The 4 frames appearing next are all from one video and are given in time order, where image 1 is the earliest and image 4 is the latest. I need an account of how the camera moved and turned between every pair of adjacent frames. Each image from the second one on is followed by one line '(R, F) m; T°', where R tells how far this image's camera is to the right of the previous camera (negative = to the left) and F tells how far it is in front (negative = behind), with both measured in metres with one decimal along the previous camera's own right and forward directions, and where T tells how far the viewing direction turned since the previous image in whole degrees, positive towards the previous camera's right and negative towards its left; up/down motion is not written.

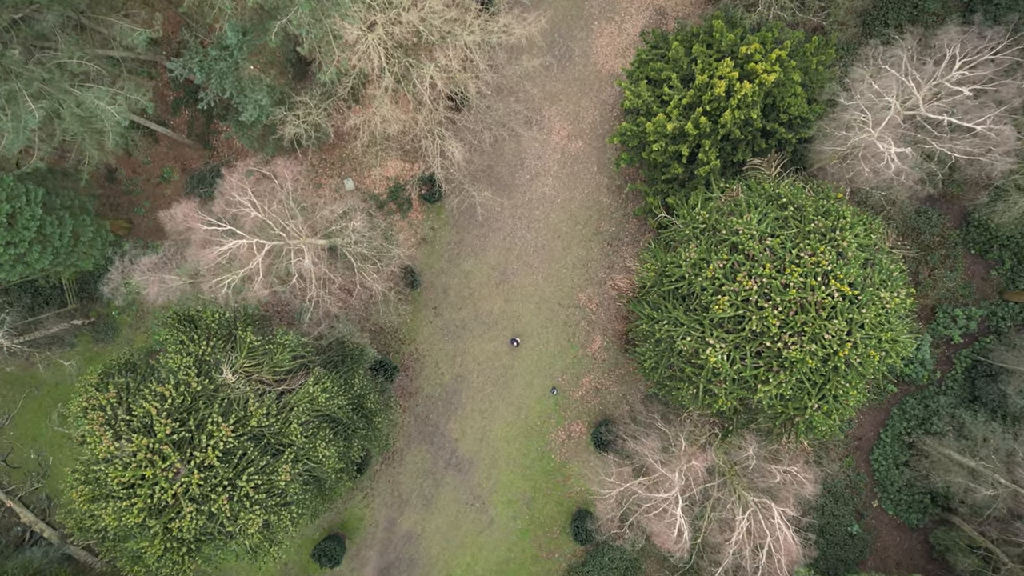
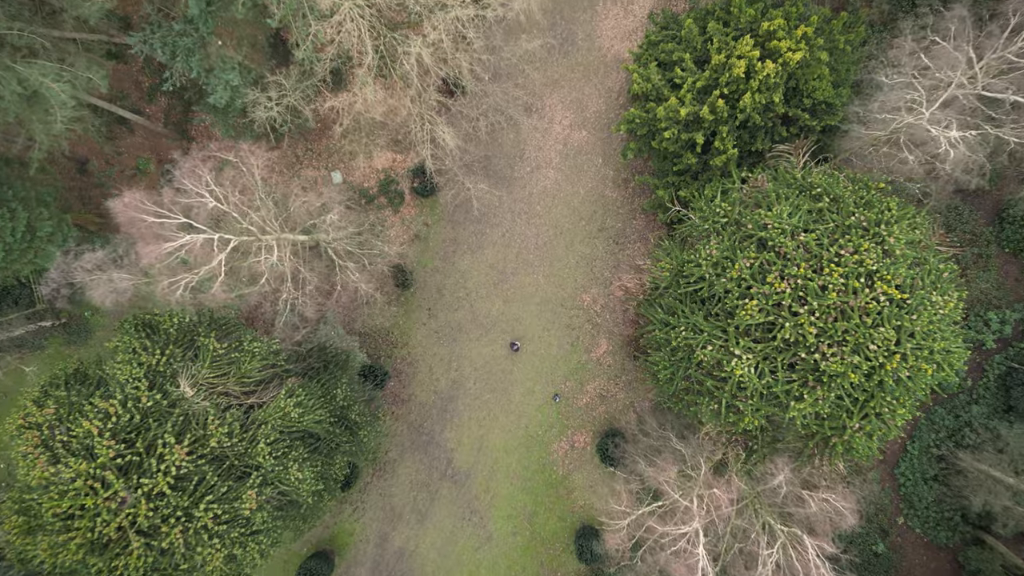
(+0.1, +1.7) m; 0°
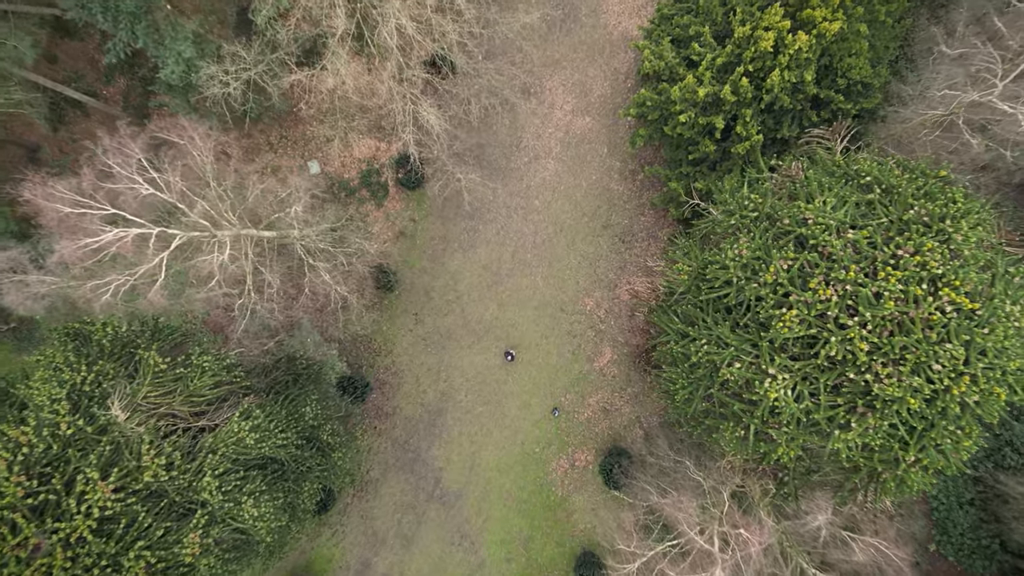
(+0.1, +2.1) m; 0°
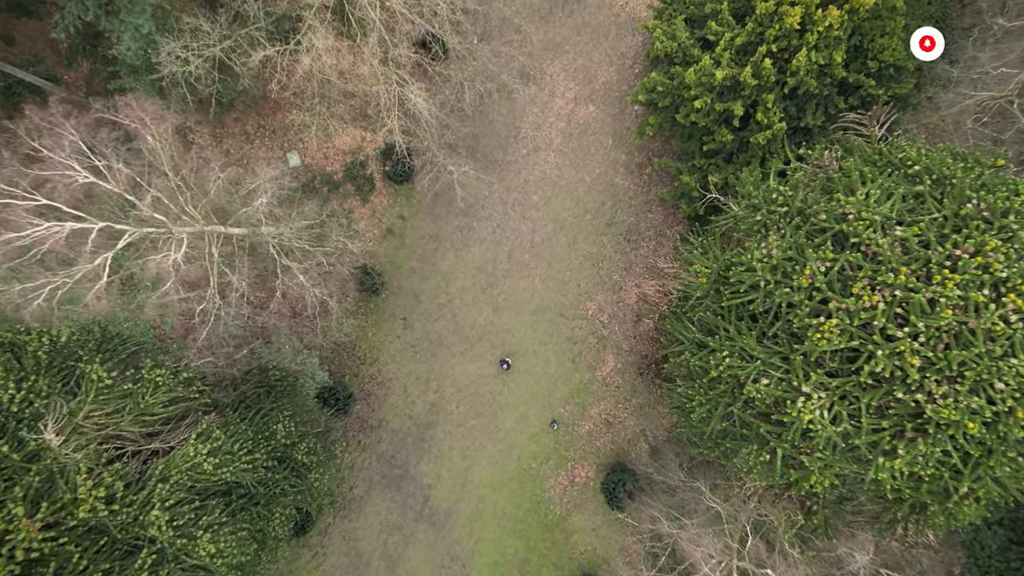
(0.0, +1.5) m; 0°
